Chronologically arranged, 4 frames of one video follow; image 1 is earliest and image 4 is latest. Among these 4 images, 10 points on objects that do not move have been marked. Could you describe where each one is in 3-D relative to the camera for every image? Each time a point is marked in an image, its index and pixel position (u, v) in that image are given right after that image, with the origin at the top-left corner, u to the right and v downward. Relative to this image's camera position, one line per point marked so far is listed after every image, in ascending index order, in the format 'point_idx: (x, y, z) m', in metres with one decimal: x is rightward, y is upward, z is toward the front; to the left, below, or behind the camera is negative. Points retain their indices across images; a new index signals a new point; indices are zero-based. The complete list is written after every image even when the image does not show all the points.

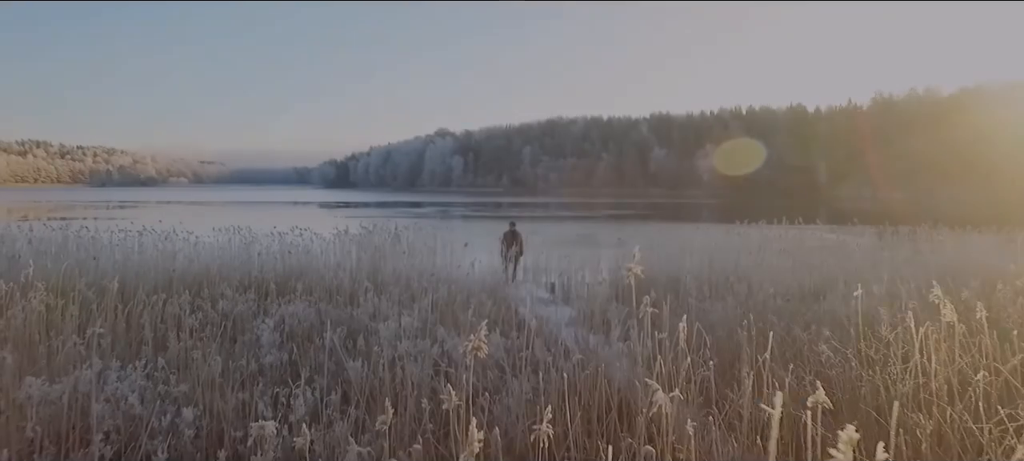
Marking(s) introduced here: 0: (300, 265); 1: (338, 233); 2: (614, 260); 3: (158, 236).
0: (-2.9, -0.5, +8.8) m
1: (-3.3, 0.0, +11.9) m
2: (+1.8, -0.5, +11.8) m
3: (-6.1, -0.1, +11.0) m
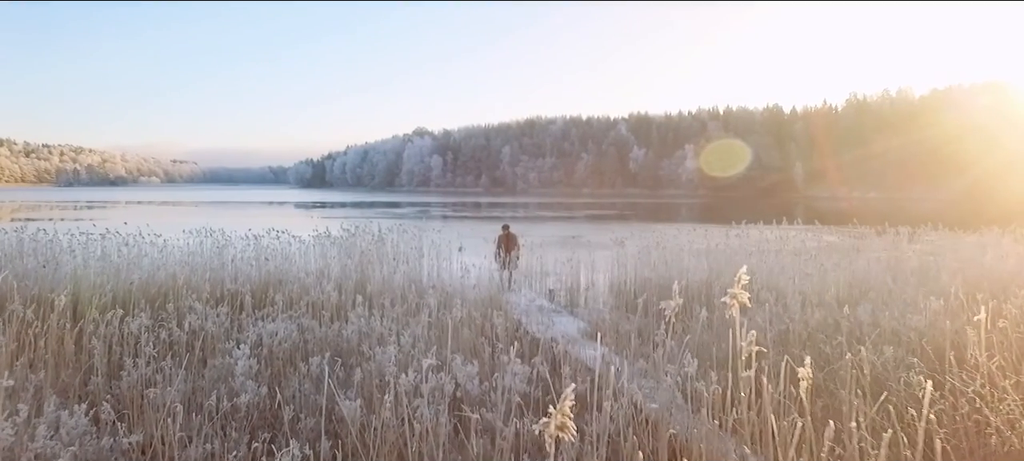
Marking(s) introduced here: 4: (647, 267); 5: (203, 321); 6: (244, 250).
0: (-2.9, -0.5, +8.0) m
1: (-3.4, -0.1, +11.0) m
2: (+1.7, -0.5, +11.1) m
3: (-6.1, -0.1, +10.1) m
4: (+2.1, -0.5, +10.4) m
5: (-2.8, -0.8, +5.7) m
6: (-3.9, -0.3, +9.3) m
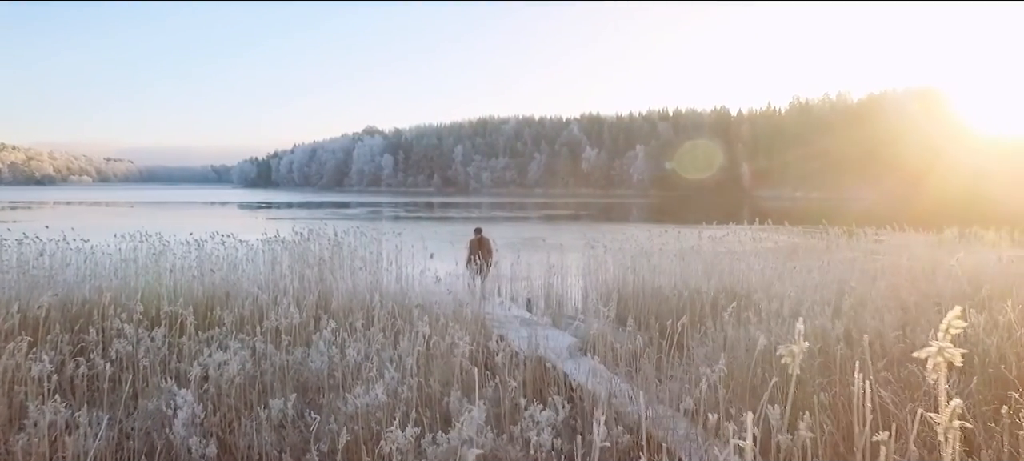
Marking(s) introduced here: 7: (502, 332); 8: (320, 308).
0: (-3.1, -0.6, +7.0) m
1: (-3.8, -0.1, +10.0) m
2: (+1.2, -0.5, +10.5) m
3: (-6.5, -0.2, +8.8) m
4: (+1.7, -0.6, +9.8) m
5: (-2.8, -0.9, +4.8) m
6: (-4.2, -0.3, +8.2) m
7: (-0.1, -0.9, +5.9) m
8: (-1.8, -0.7, +6.1) m
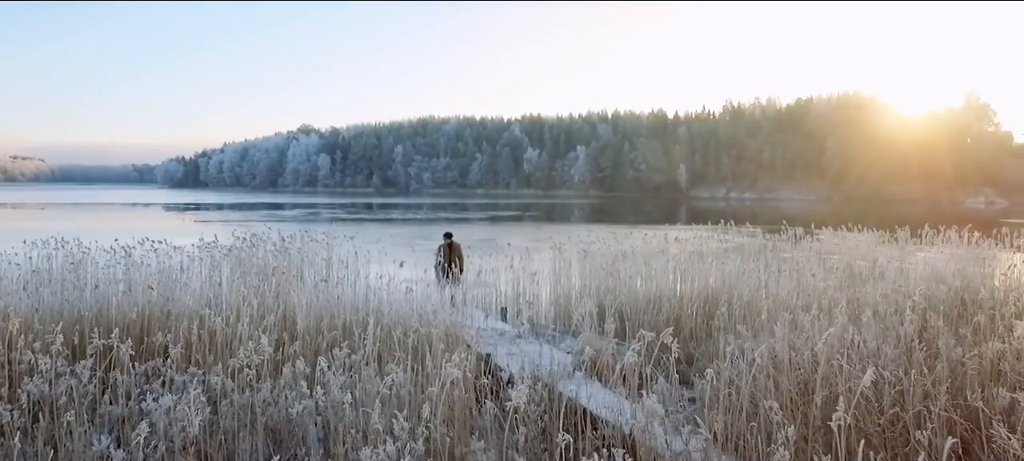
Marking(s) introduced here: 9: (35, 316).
0: (-3.2, -0.7, +5.9) m
1: (-4.2, -0.2, +8.9) m
2: (+0.8, -0.6, +9.8) m
3: (-6.8, -0.3, +7.4) m
4: (+1.3, -0.6, +9.2) m
5: (-2.7, -0.9, +3.8) m
6: (-4.4, -0.4, +7.1) m
7: (-0.1, -1.0, +5.2) m
8: (-1.9, -0.8, +5.2) m
9: (-3.9, -0.7, +5.3) m
